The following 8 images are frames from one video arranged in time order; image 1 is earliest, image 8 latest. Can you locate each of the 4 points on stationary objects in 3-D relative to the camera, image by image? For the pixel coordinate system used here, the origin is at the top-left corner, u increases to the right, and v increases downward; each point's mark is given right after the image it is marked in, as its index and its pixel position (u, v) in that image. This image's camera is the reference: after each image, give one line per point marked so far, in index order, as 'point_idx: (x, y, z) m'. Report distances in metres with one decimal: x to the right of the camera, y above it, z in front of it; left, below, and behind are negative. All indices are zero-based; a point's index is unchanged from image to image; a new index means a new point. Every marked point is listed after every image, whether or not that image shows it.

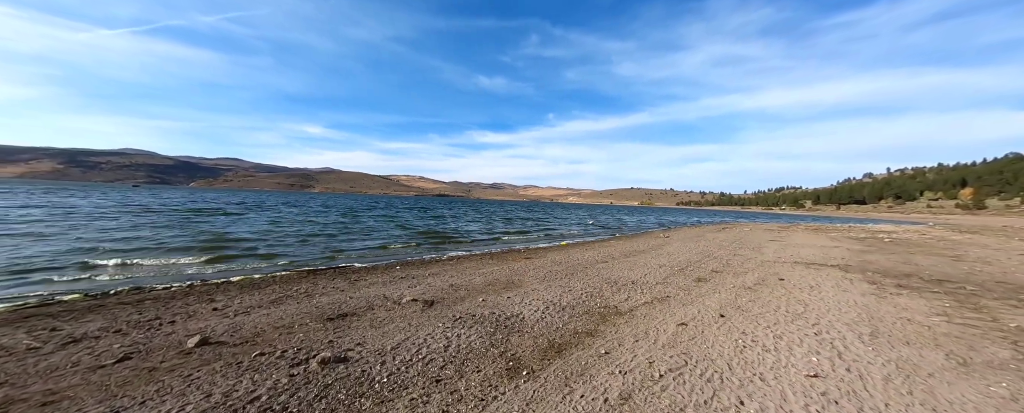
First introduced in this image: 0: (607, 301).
0: (+2.3, -2.3, +7.8) m
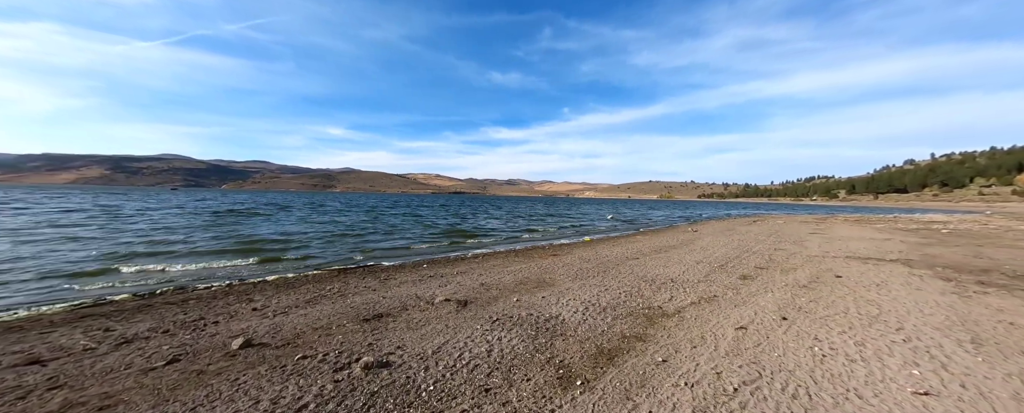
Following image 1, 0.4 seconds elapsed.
0: (+3.1, -2.1, +7.4) m
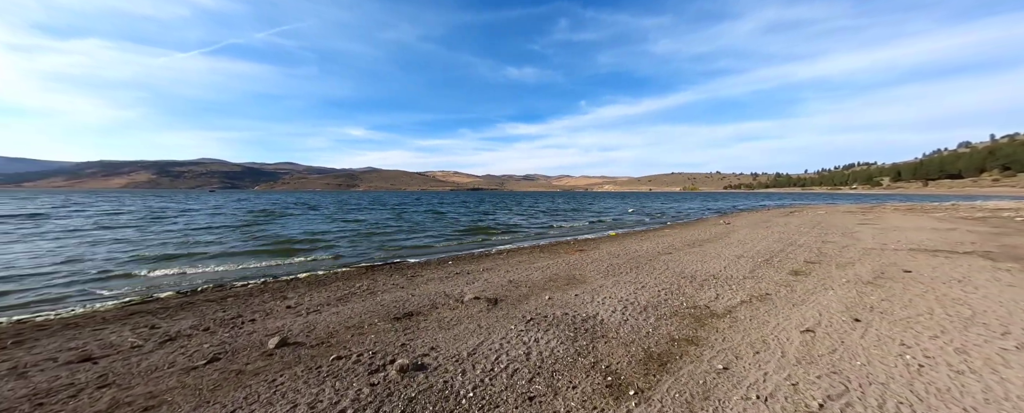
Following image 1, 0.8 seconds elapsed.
0: (+3.8, -2.0, +6.9) m
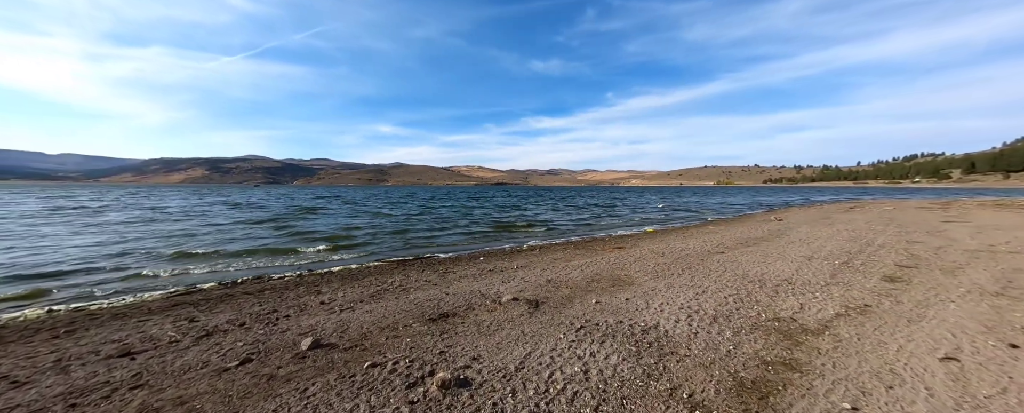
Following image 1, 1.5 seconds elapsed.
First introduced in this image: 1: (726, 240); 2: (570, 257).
0: (+4.7, -1.8, +5.9) m
1: (+9.7, -1.5, +14.5) m
2: (+2.3, -1.9, +12.4) m
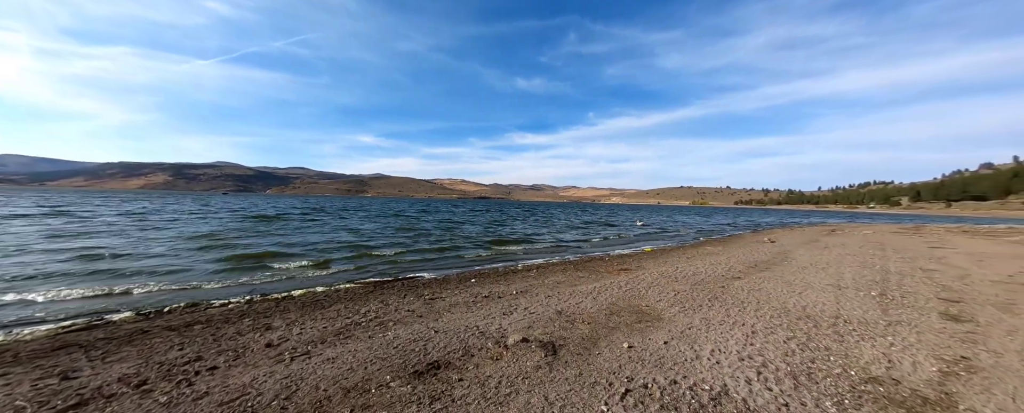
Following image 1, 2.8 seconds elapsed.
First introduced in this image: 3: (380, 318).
0: (+4.9, -2.2, +4.7) m
1: (+9.3, -2.4, +13.6) m
2: (+2.1, -2.5, +11.0) m
3: (-3.0, -2.5, +7.3) m
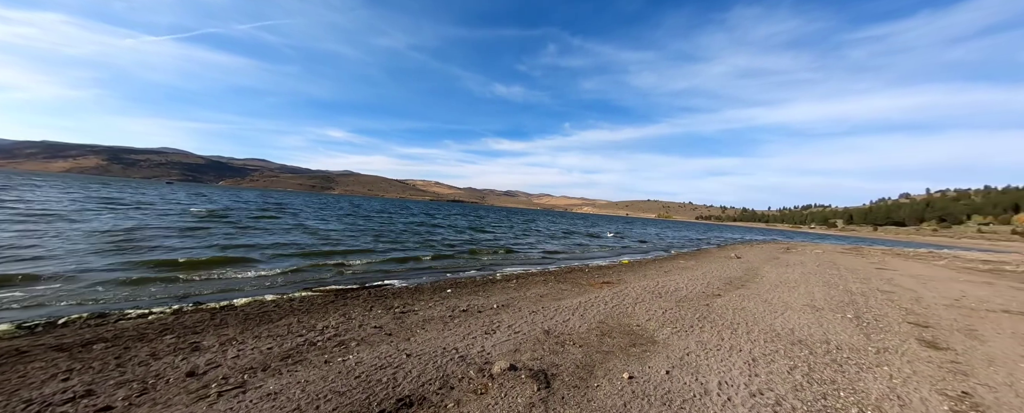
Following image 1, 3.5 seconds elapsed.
0: (+4.7, -2.6, +4.4) m
1: (+8.3, -3.1, +13.6) m
2: (+1.3, -2.8, +10.4) m
3: (-3.4, -2.5, +6.3) m
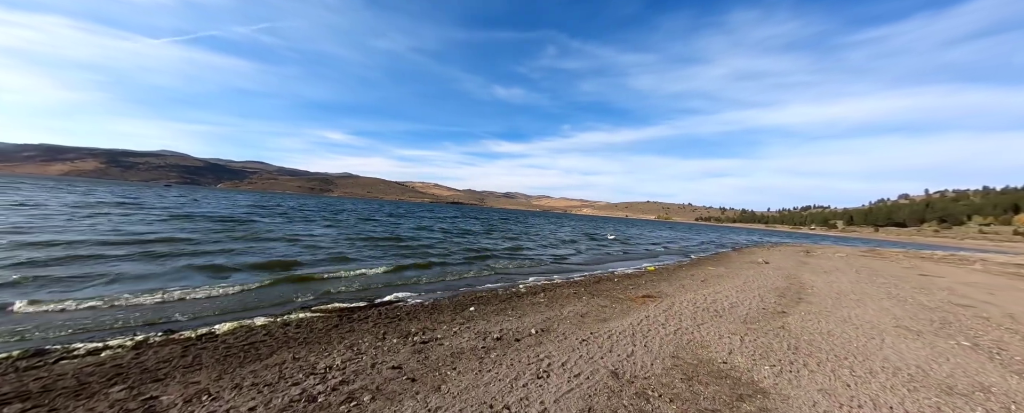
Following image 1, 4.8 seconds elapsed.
0: (+5.7, -2.6, +2.9) m
1: (+9.2, -3.2, +12.1) m
2: (+2.3, -2.9, +8.9) m
3: (-2.4, -2.6, +4.8) m
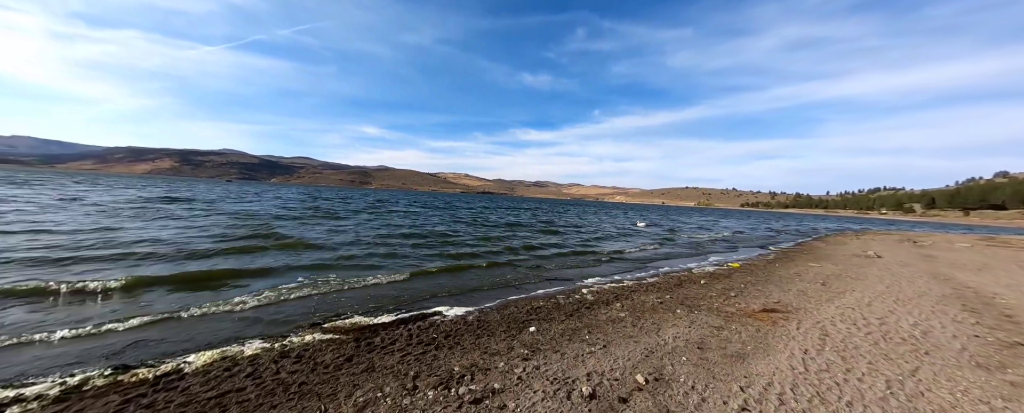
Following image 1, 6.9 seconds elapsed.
0: (+6.6, -2.4, -0.4) m
1: (+11.1, -2.6, +8.5) m
2: (+3.8, -2.5, +6.0) m
3: (-1.3, -2.4, +2.4) m
